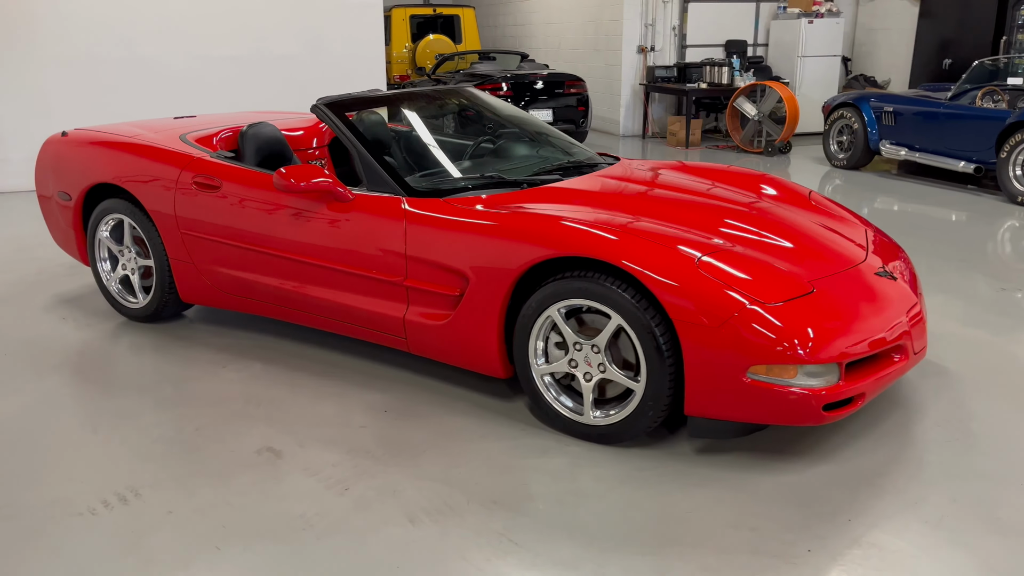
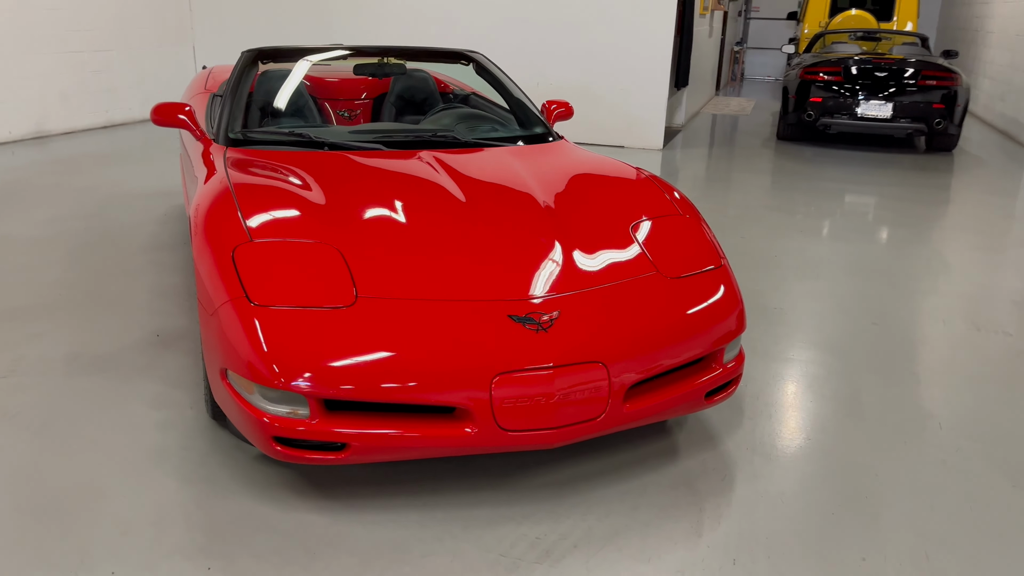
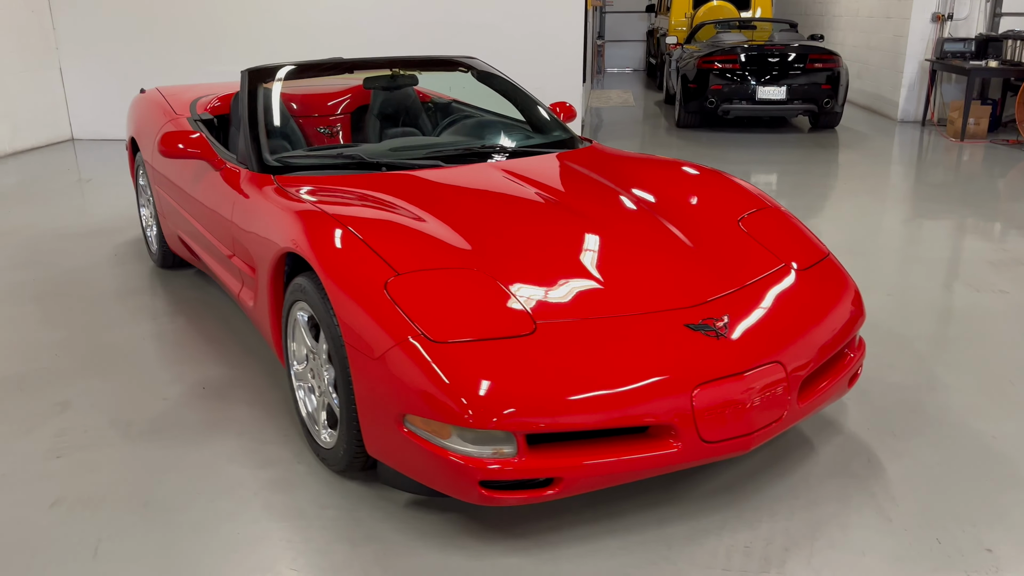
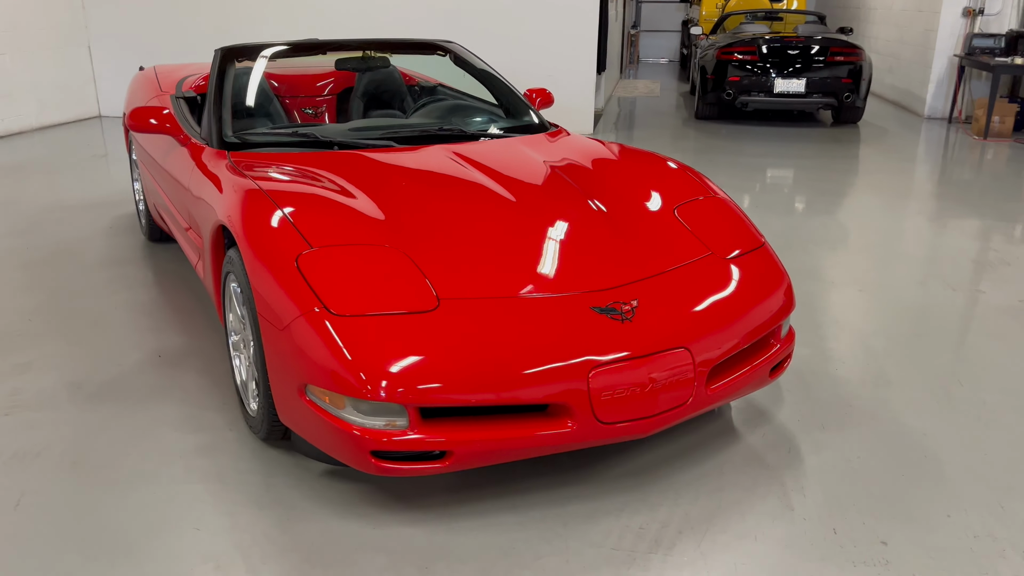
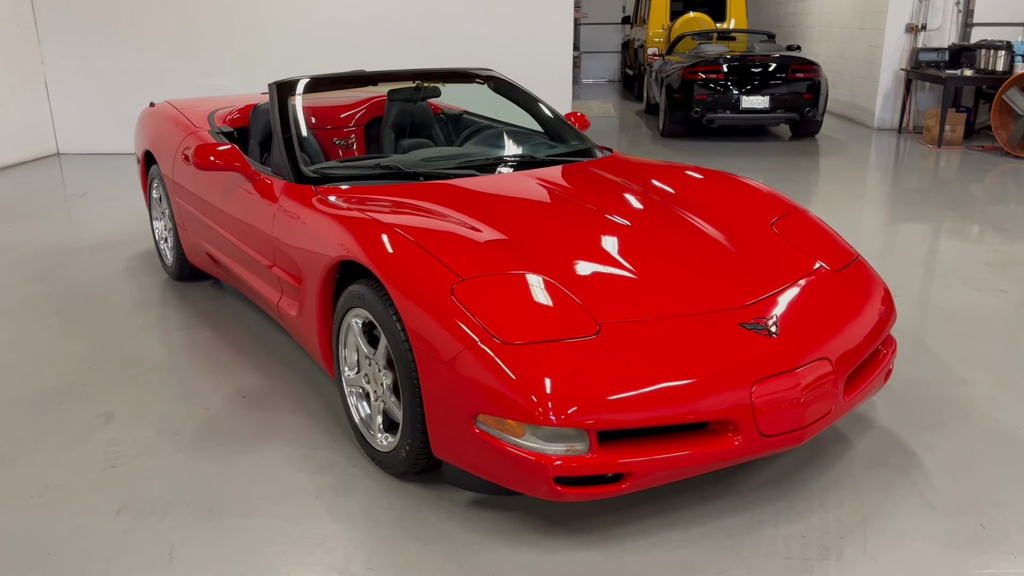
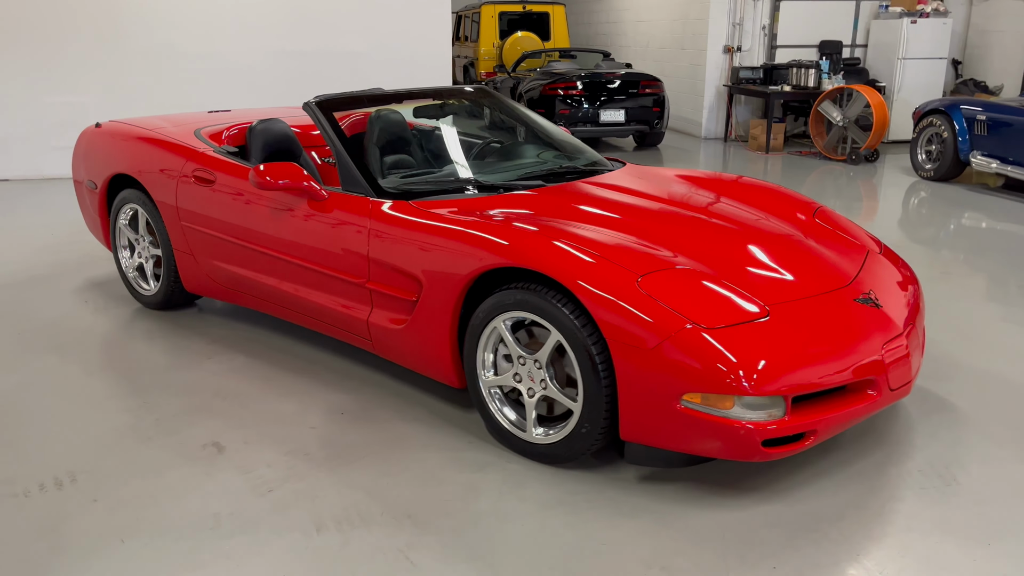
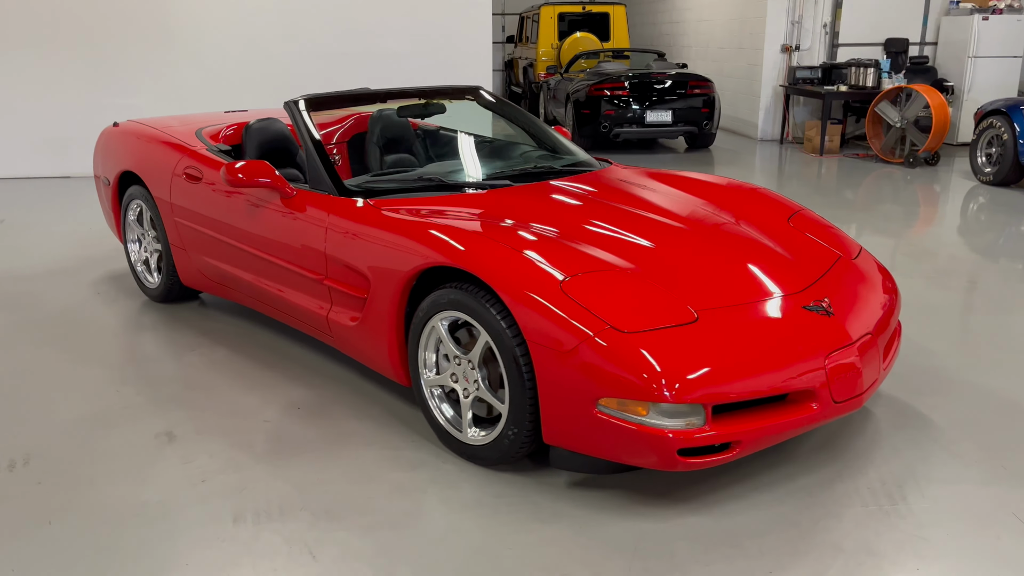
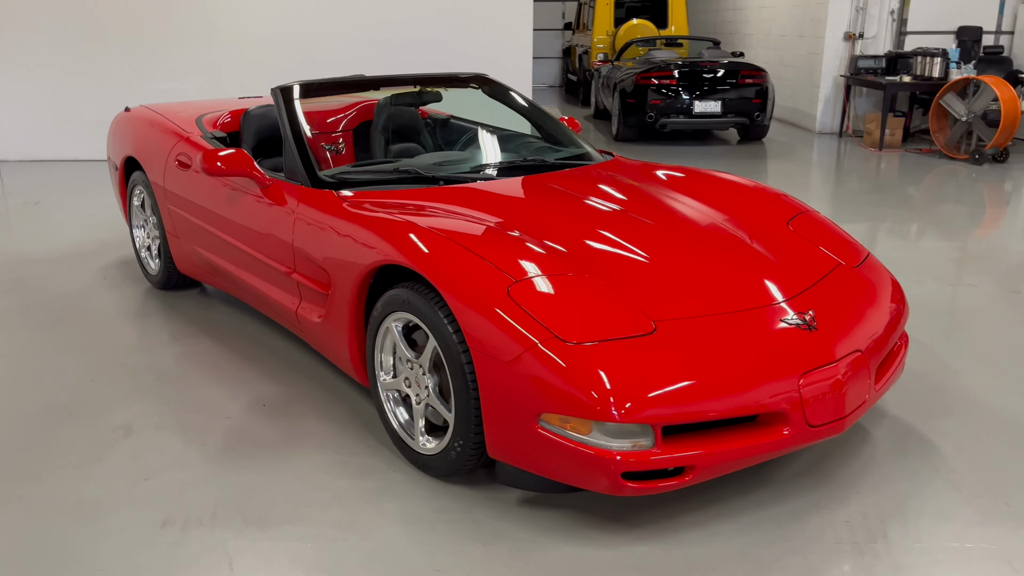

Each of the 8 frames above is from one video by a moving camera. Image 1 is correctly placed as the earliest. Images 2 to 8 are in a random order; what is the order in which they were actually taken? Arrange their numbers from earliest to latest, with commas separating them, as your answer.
6, 7, 8, 5, 3, 4, 2
